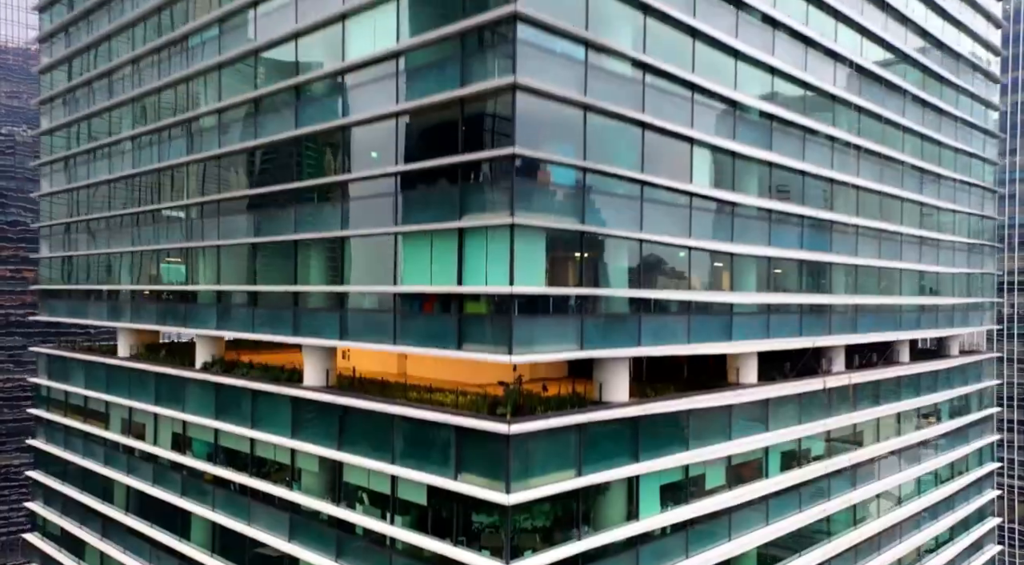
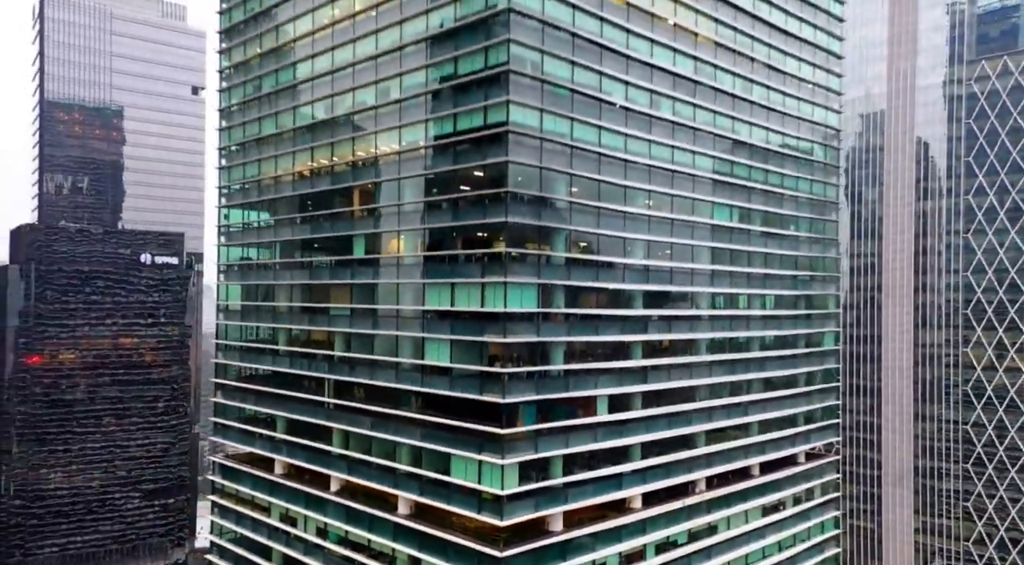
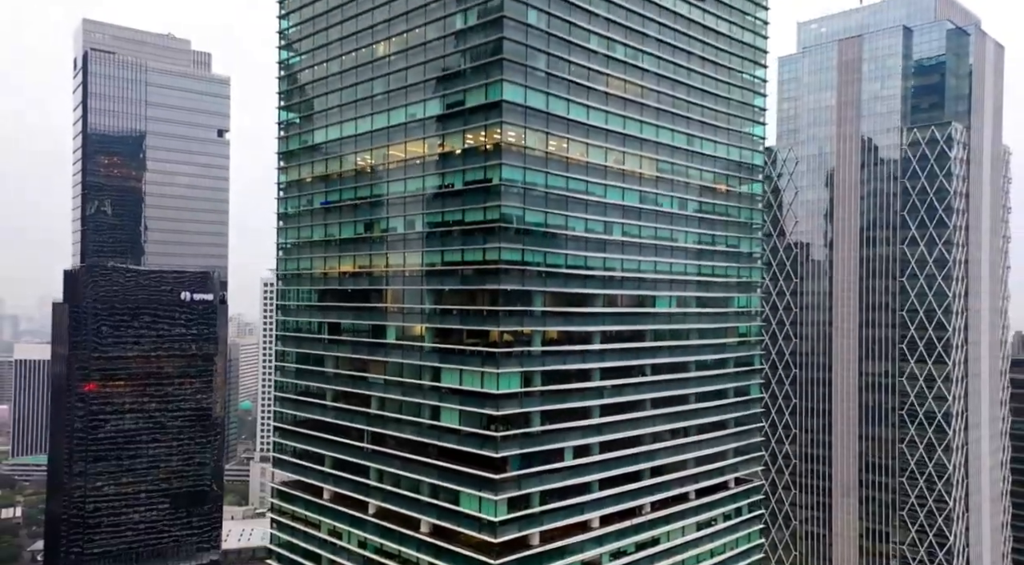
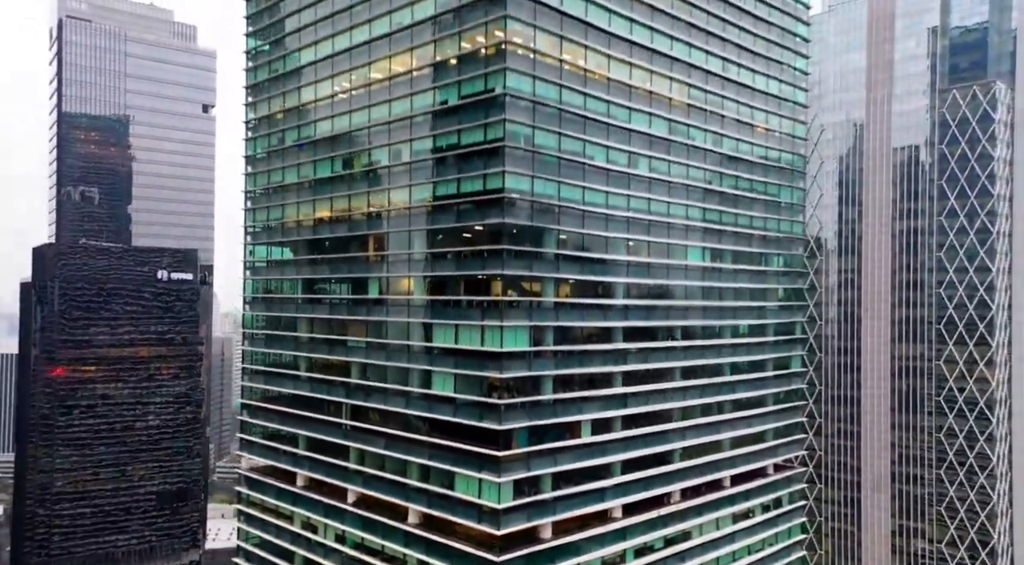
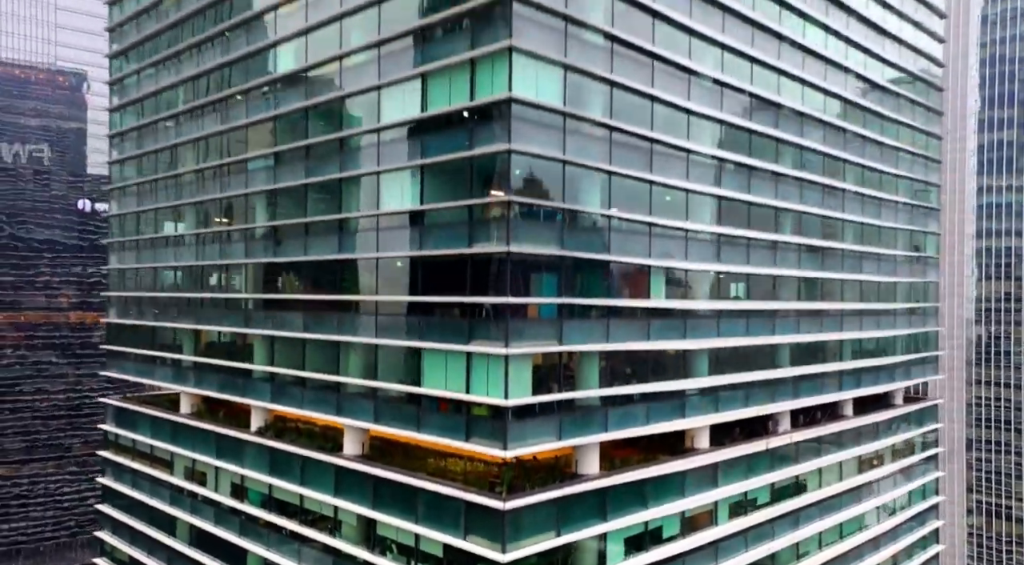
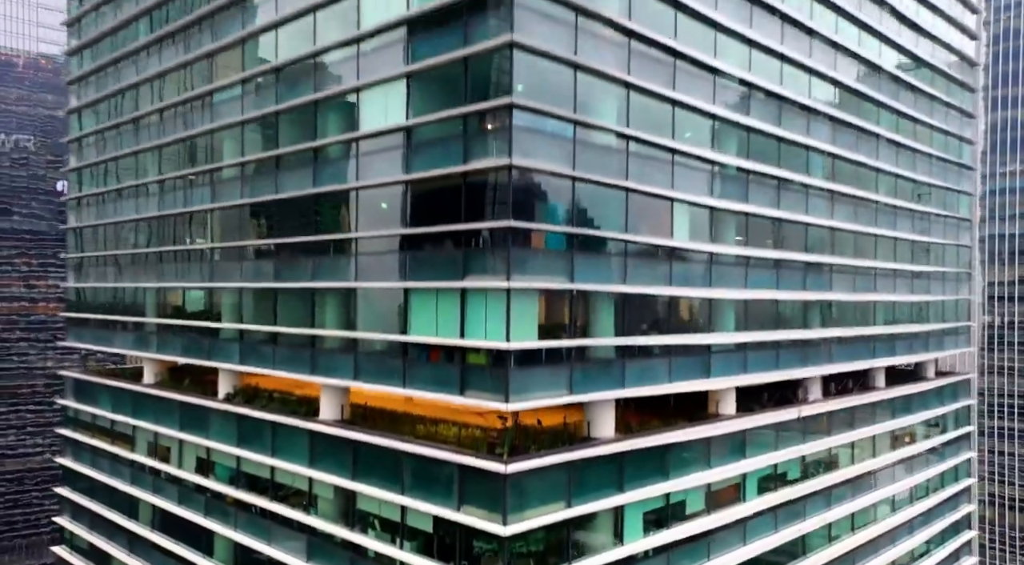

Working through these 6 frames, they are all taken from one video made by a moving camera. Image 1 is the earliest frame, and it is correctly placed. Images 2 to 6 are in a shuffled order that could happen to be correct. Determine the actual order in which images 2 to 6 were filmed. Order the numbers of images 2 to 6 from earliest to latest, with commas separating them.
6, 5, 2, 4, 3
